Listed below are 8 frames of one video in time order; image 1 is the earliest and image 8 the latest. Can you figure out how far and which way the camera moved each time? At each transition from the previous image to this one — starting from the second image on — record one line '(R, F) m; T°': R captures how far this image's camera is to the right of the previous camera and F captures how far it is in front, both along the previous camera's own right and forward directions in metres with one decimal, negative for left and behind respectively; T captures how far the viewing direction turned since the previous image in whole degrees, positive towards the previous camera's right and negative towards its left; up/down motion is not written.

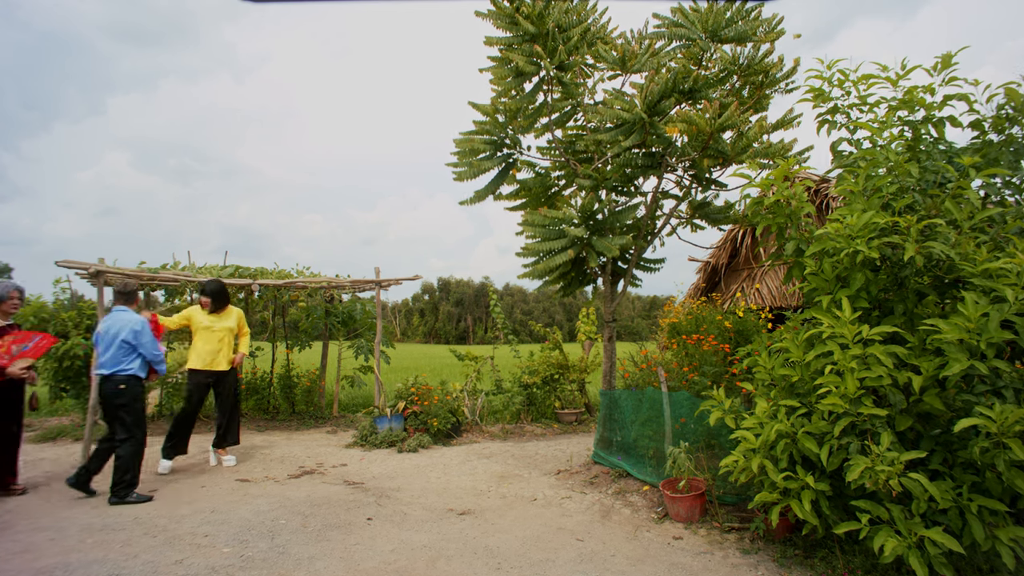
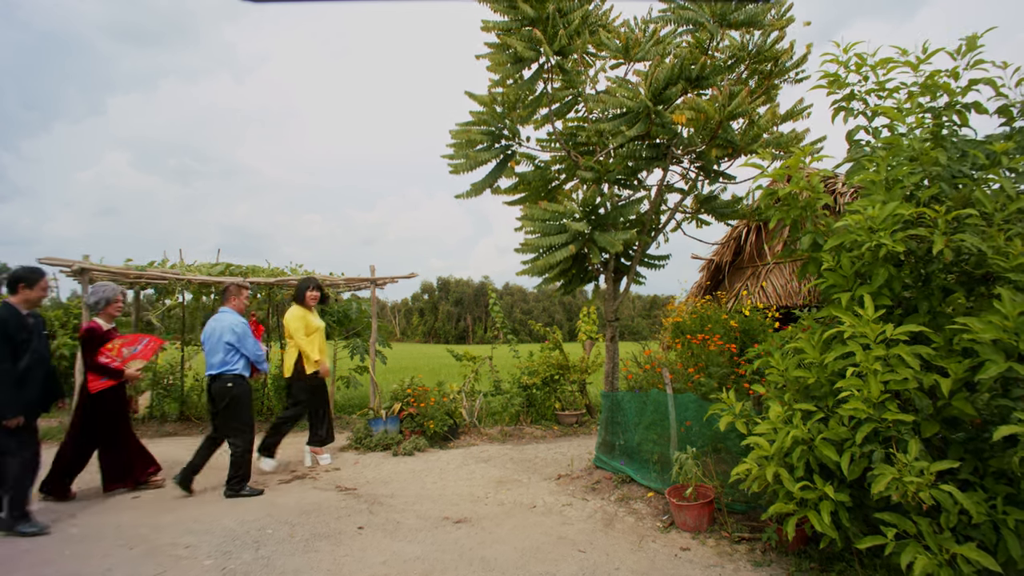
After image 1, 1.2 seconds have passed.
(0.0, +0.2) m; 0°
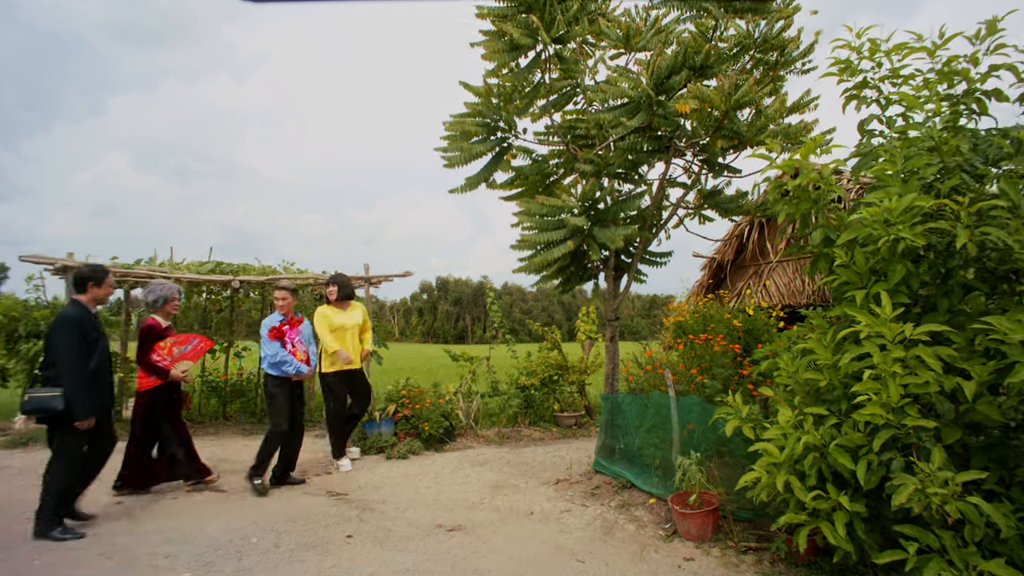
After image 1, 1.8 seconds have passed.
(0.0, +0.2) m; 0°
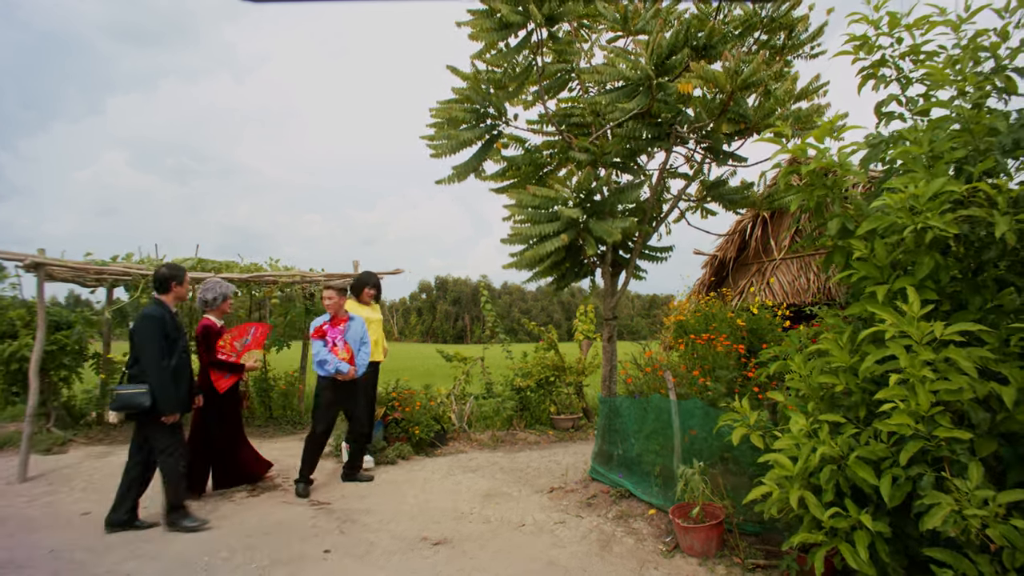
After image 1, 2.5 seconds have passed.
(+0.1, +0.3) m; 0°
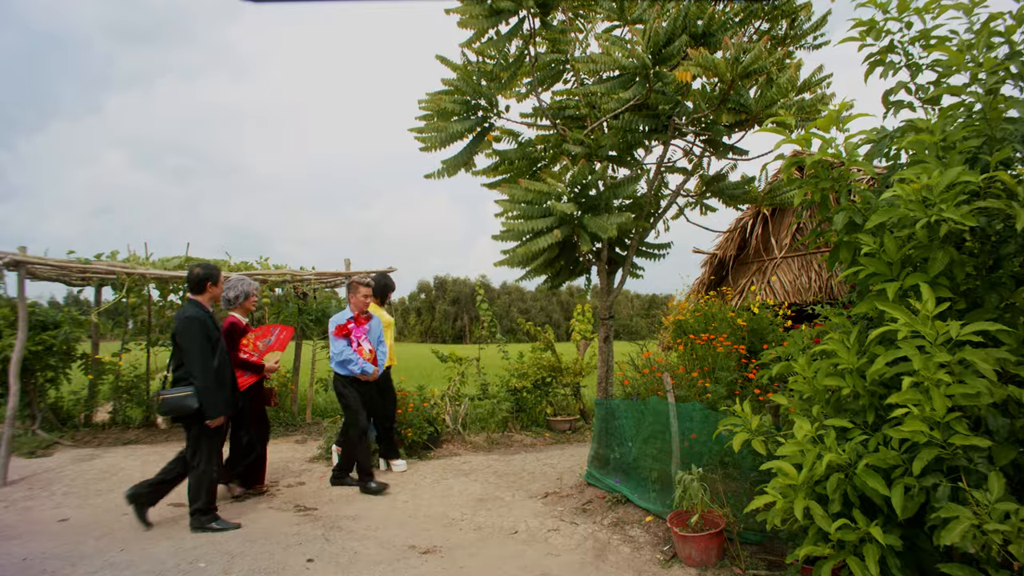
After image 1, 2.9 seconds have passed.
(+0.1, +0.2) m; 0°
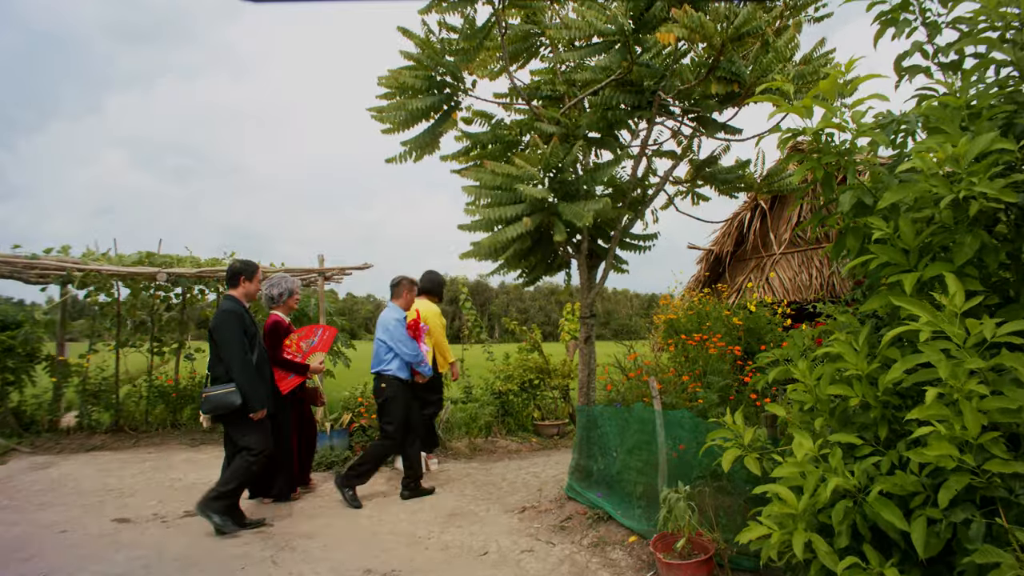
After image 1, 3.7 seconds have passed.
(+0.2, +0.5) m; 0°
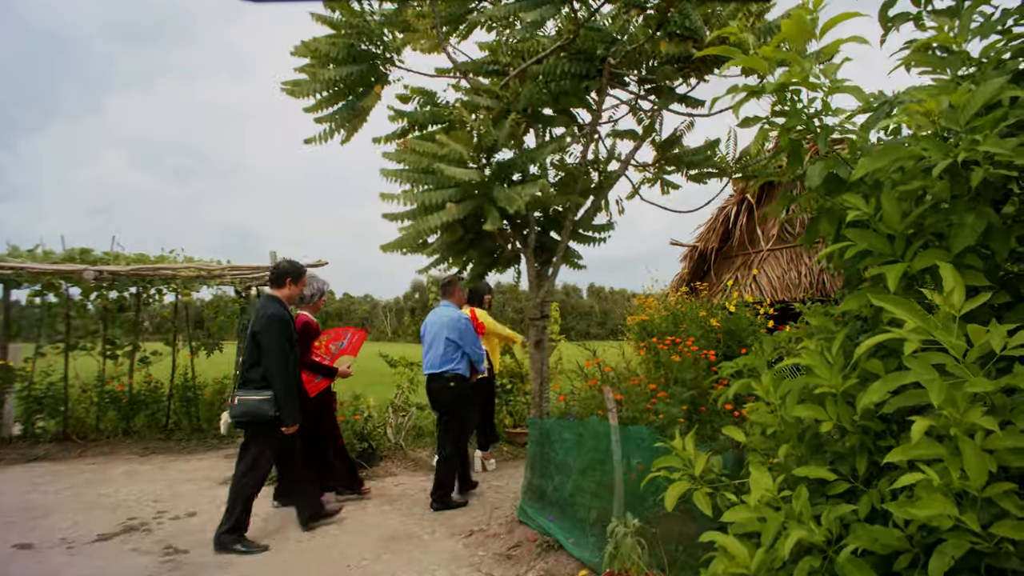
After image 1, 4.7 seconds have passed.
(+0.4, +0.5) m; 0°
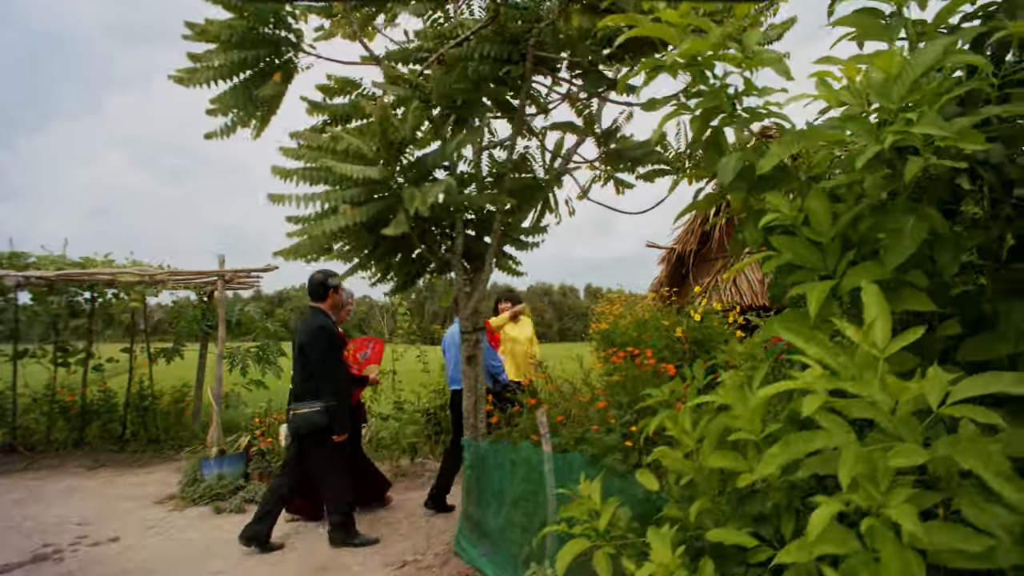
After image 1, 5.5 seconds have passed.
(+0.4, +0.4) m; 0°
